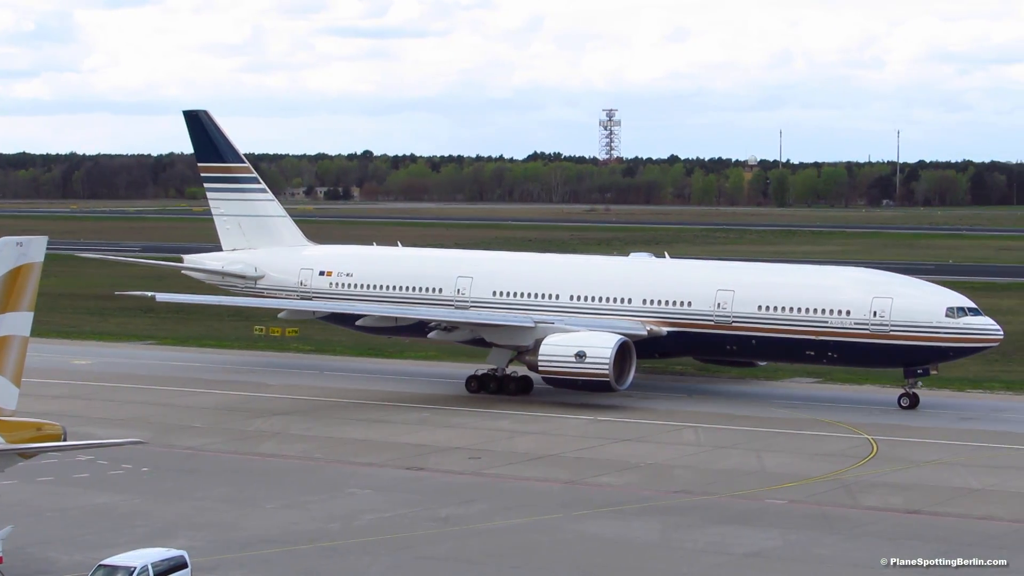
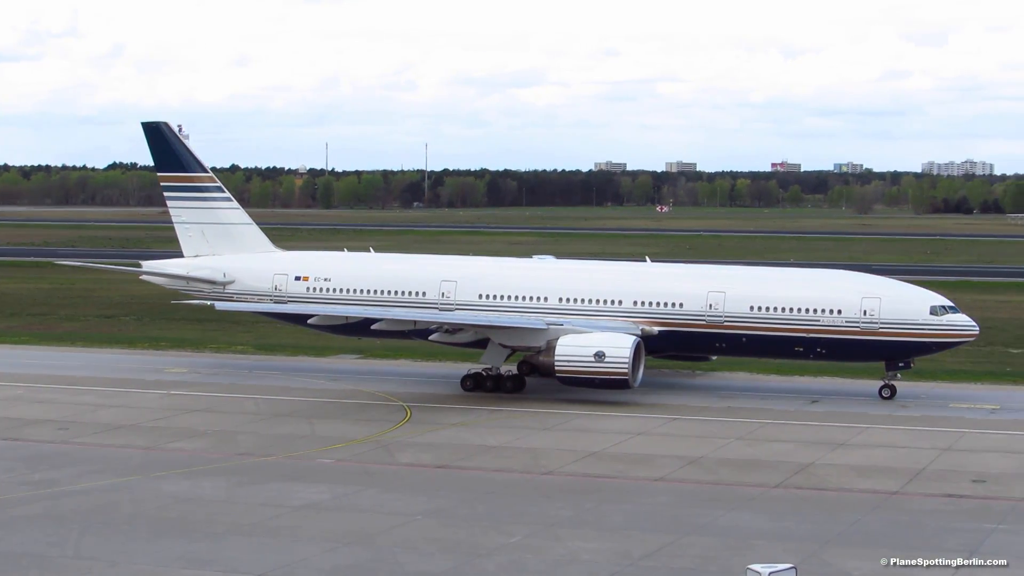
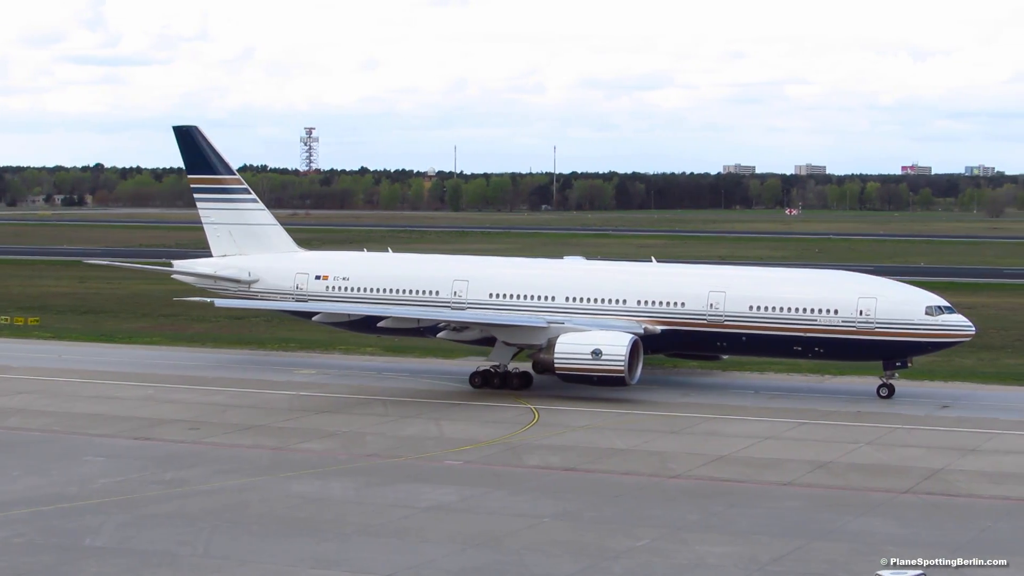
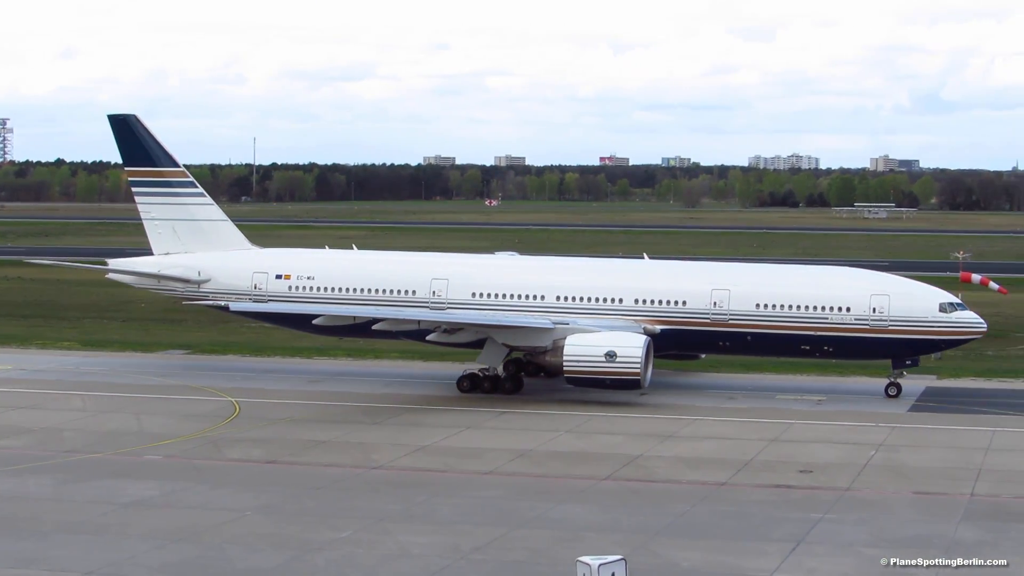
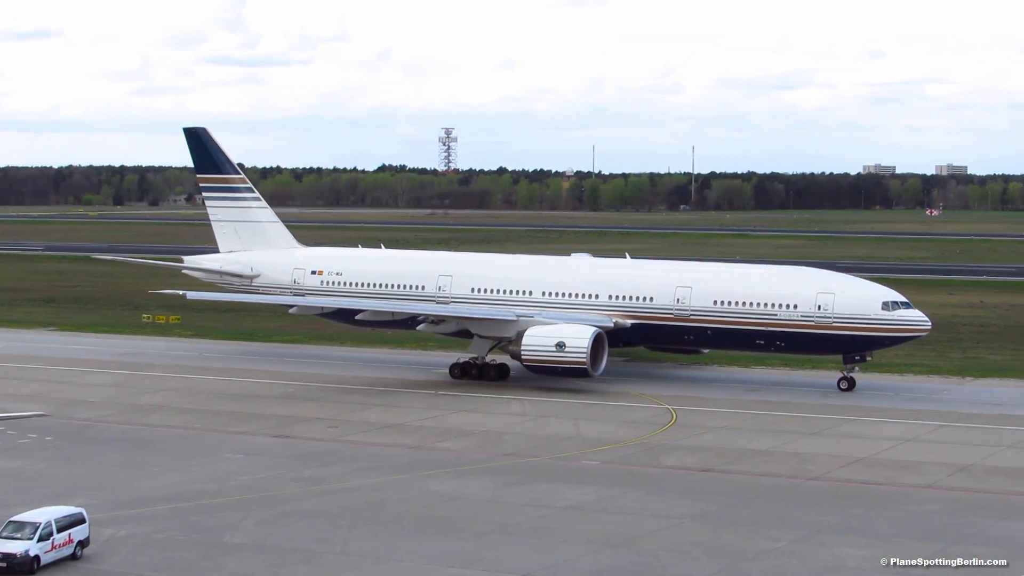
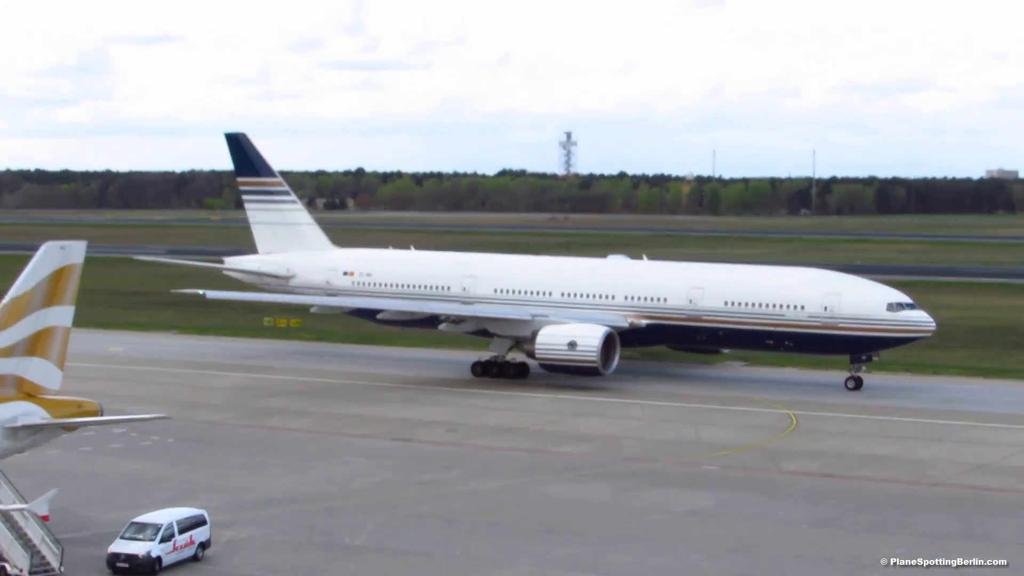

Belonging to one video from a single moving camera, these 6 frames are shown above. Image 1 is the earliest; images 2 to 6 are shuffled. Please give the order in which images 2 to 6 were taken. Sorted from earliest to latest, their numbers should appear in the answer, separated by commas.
6, 5, 3, 2, 4
